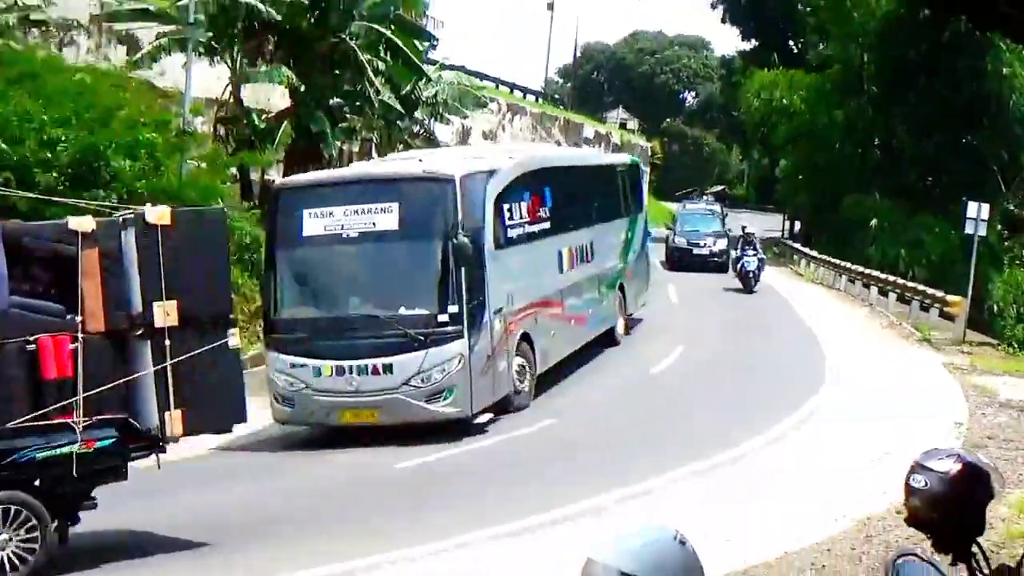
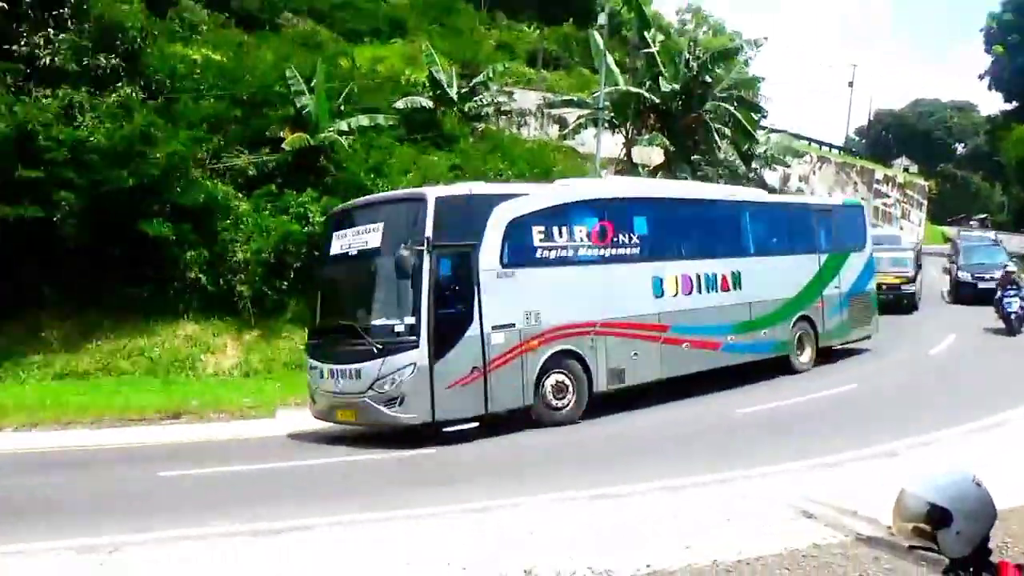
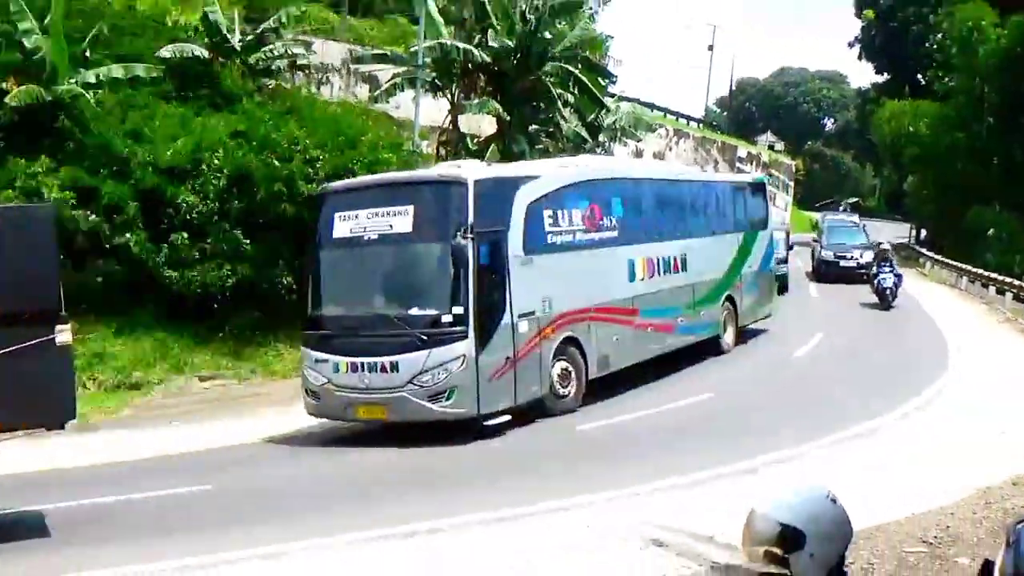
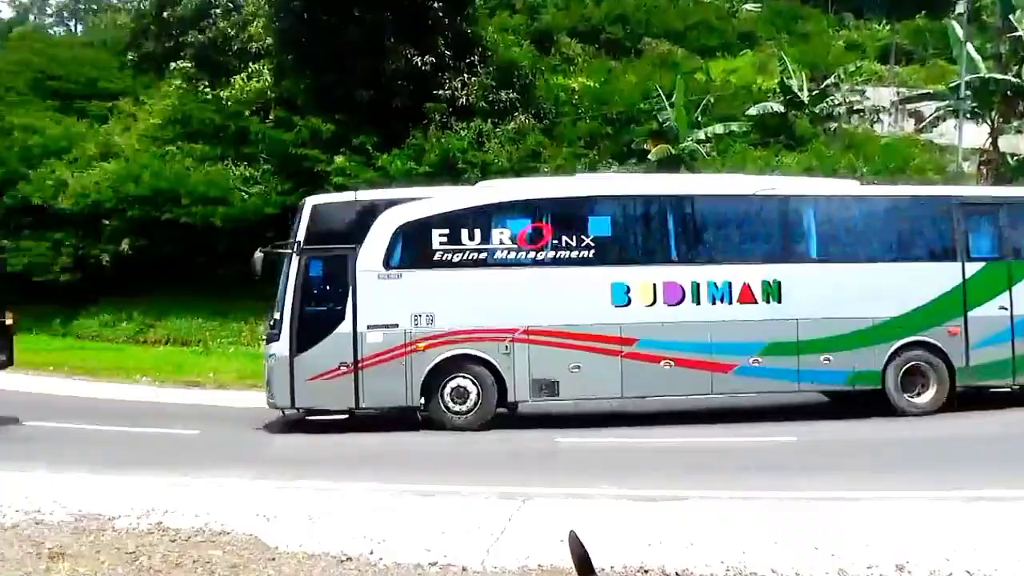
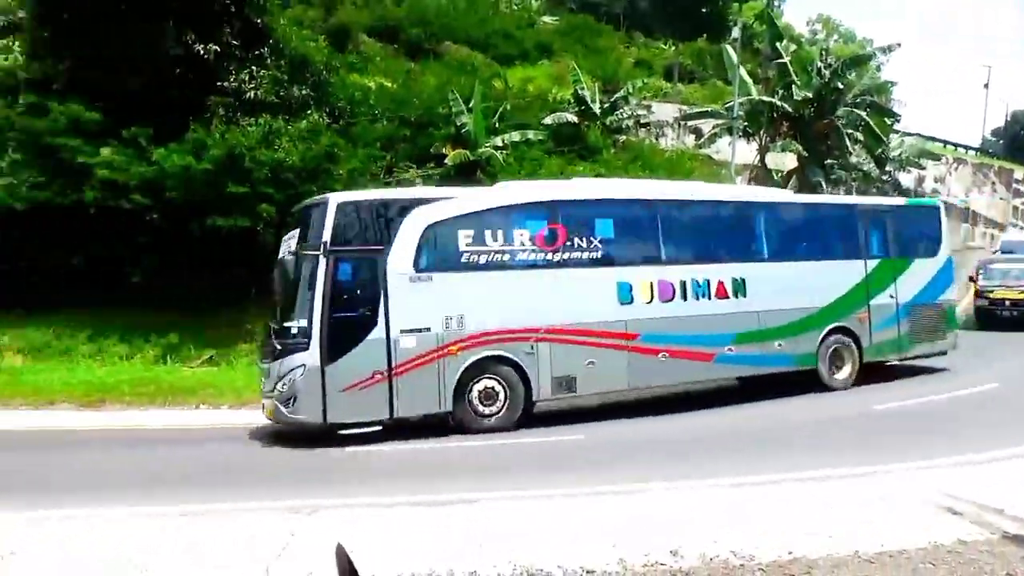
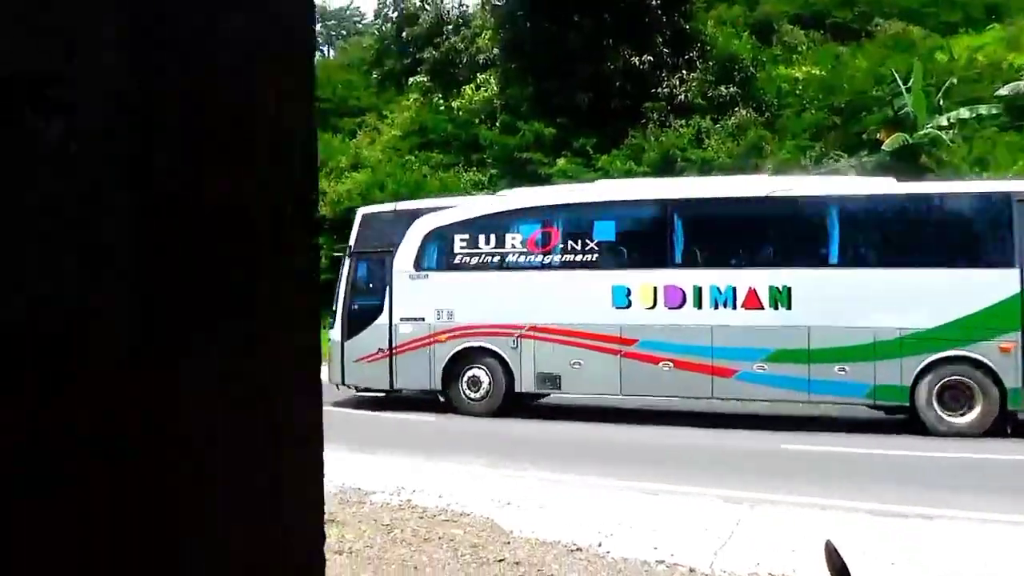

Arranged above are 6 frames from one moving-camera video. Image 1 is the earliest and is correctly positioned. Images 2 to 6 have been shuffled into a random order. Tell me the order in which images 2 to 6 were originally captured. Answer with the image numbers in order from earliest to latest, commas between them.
3, 2, 5, 4, 6
